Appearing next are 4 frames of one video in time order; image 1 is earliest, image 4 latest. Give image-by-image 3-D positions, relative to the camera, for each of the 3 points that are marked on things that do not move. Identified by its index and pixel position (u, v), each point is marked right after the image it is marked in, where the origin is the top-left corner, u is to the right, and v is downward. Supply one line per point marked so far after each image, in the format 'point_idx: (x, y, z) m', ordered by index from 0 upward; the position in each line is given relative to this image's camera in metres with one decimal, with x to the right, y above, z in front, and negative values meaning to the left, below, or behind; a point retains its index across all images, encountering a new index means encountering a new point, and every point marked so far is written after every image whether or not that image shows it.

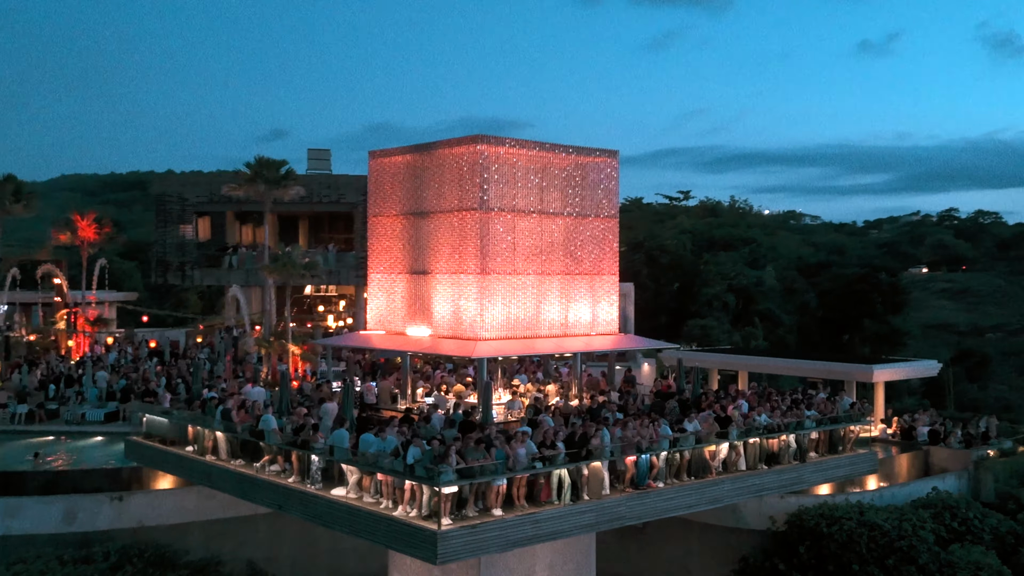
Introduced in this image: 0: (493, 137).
0: (-0.2, +1.7, +16.9) m
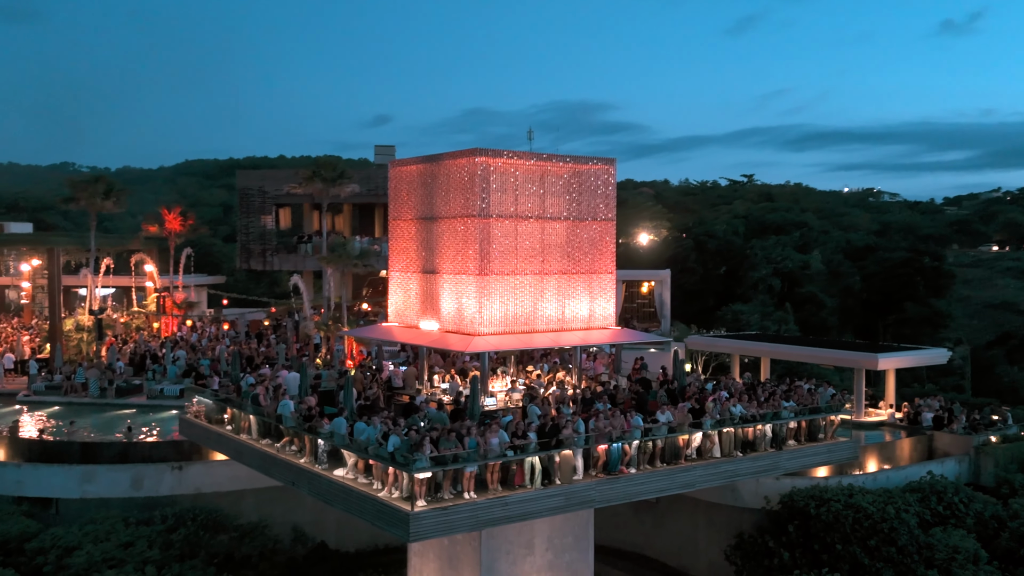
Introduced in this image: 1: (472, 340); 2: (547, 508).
0: (-0.3, +1.7, +18.9) m
1: (-0.5, -0.6, +19.0) m
2: (+0.4, -2.6, +17.8) m
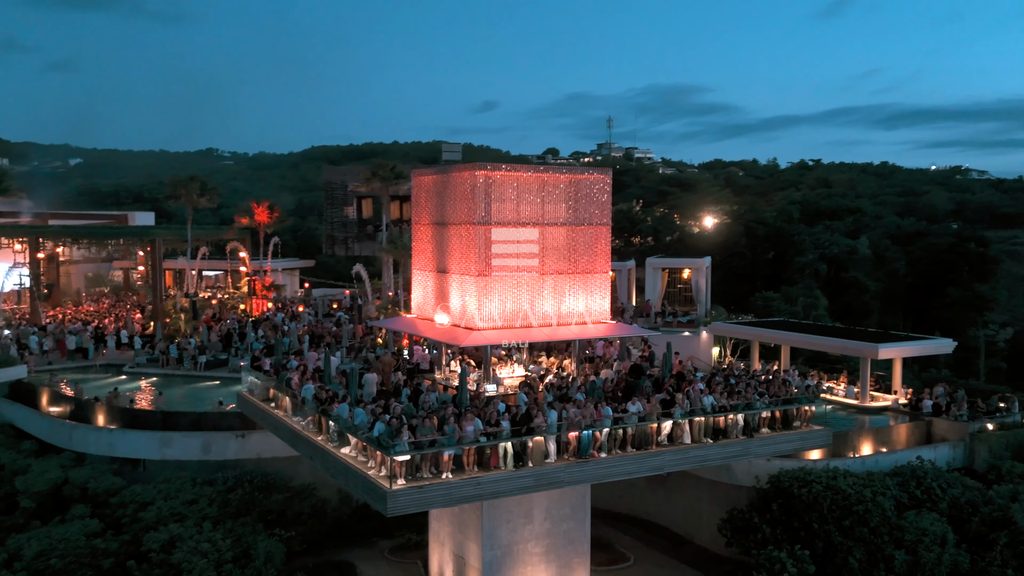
0: (-0.4, +1.6, +21.3) m
1: (-0.6, -0.7, +21.6) m
2: (+0.1, -2.7, +20.3) m
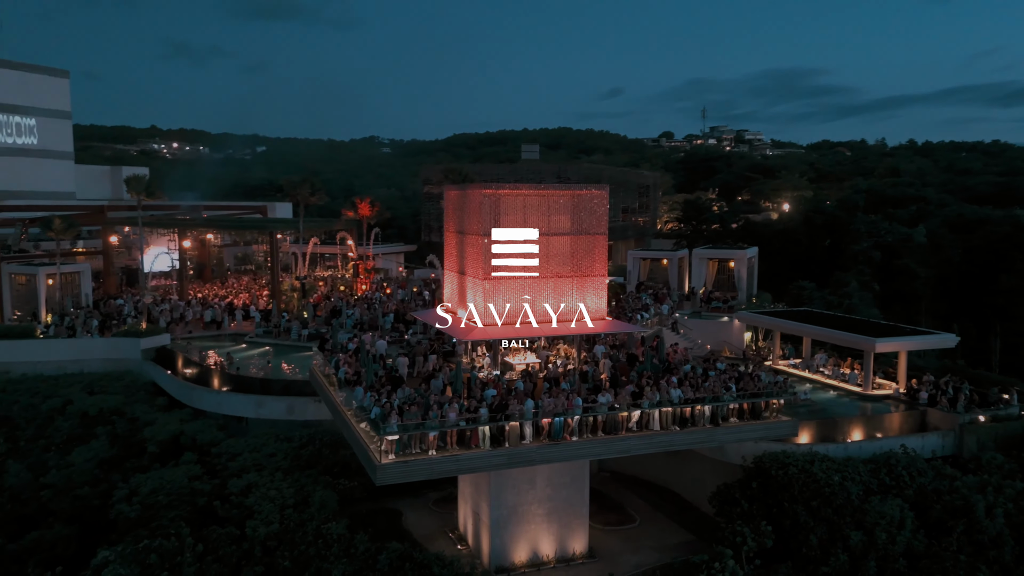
0: (-0.6, +1.6, +24.6) m
1: (-0.6, -0.7, +25.0) m
2: (-0.3, -2.7, +23.7) m
